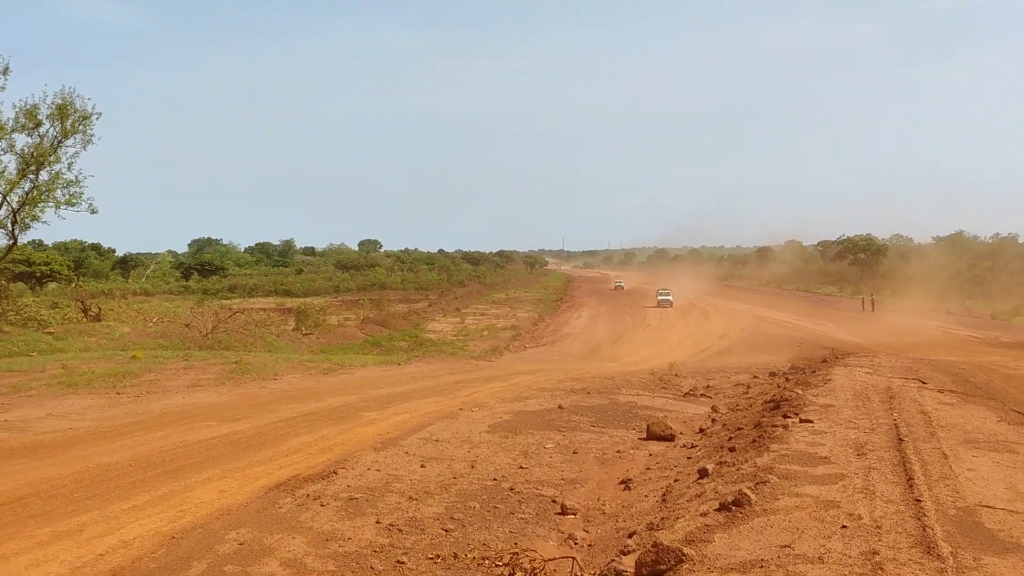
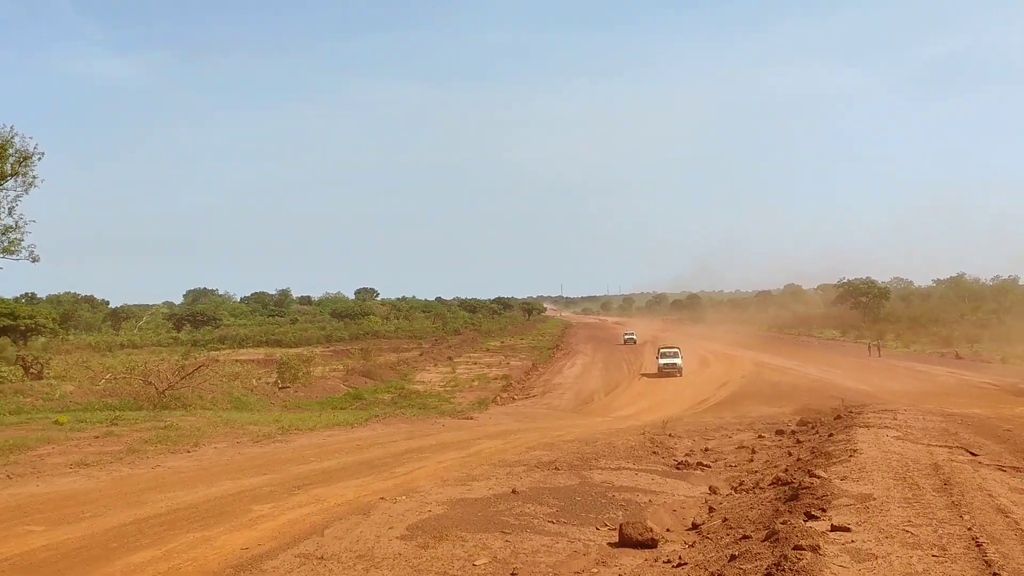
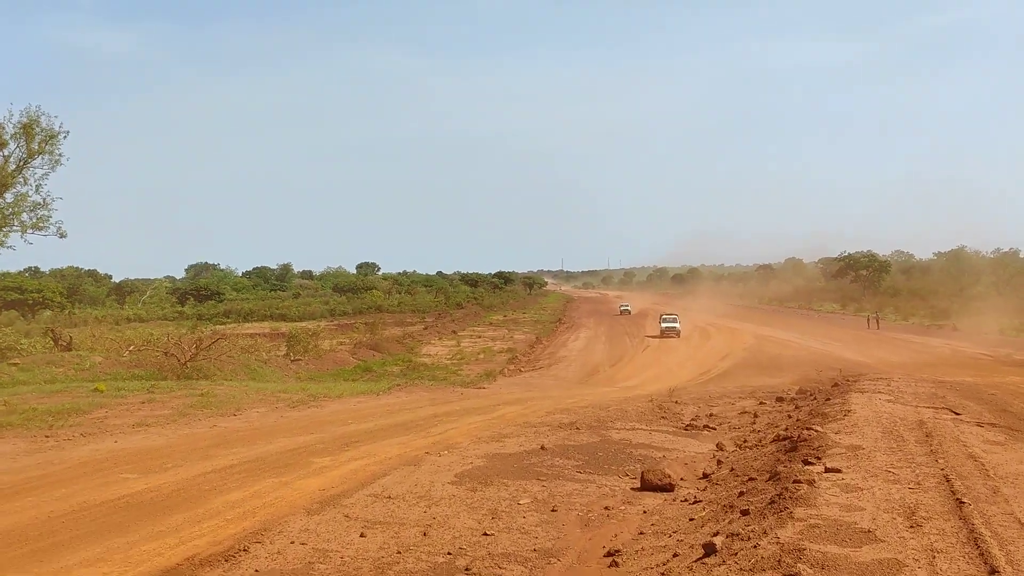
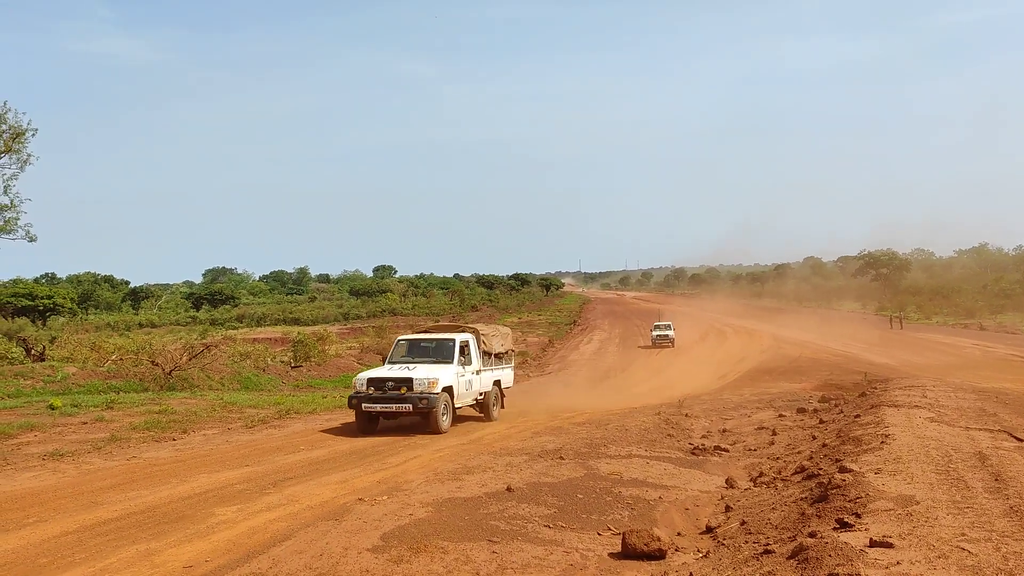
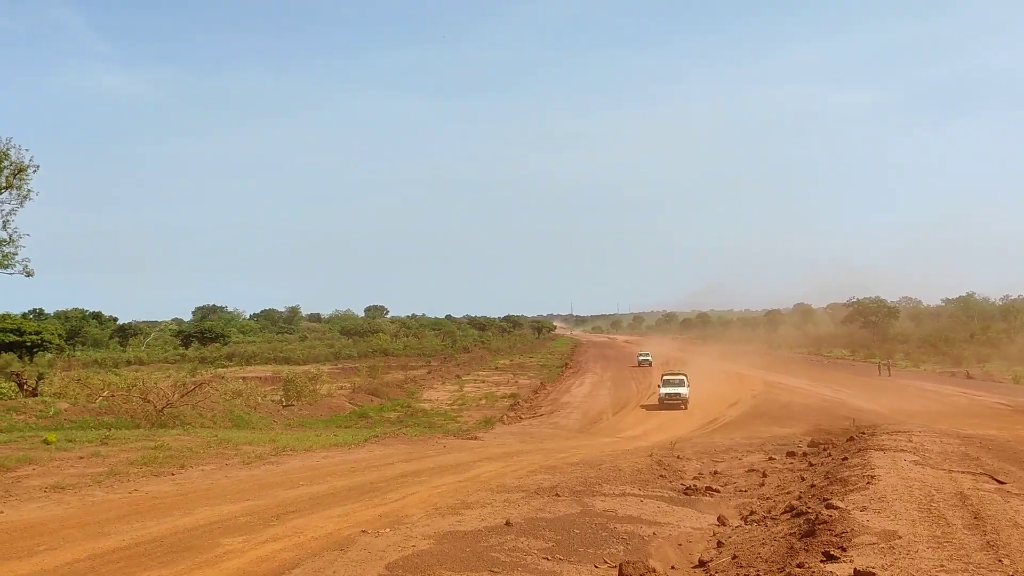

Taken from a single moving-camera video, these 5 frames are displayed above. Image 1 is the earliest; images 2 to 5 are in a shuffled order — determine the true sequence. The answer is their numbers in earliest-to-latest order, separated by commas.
3, 2, 5, 4
